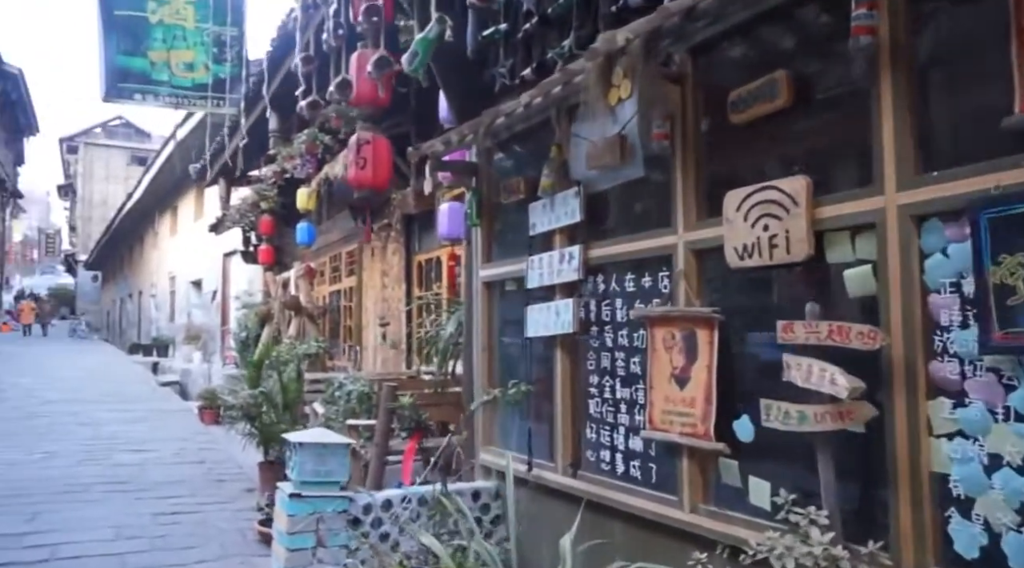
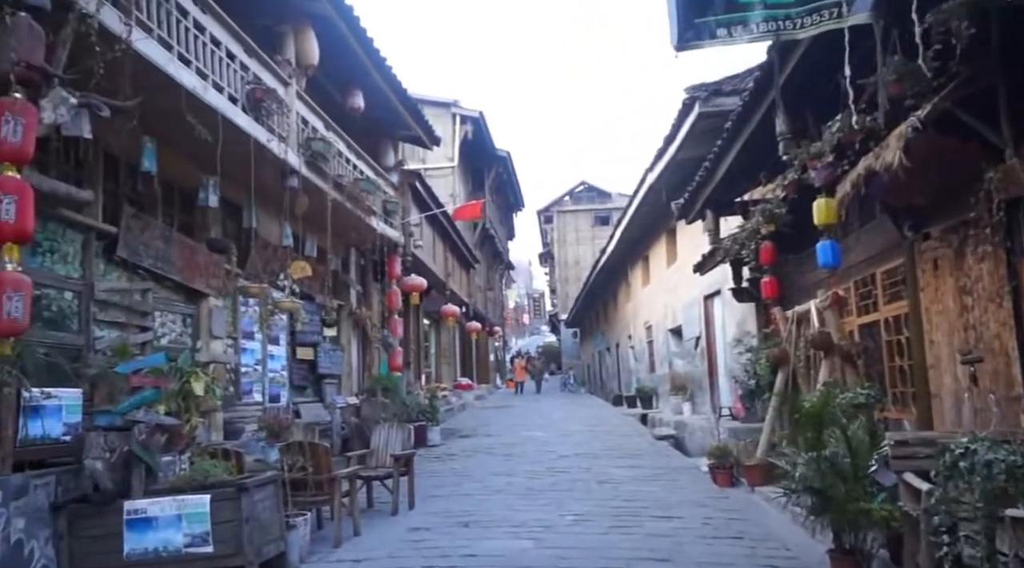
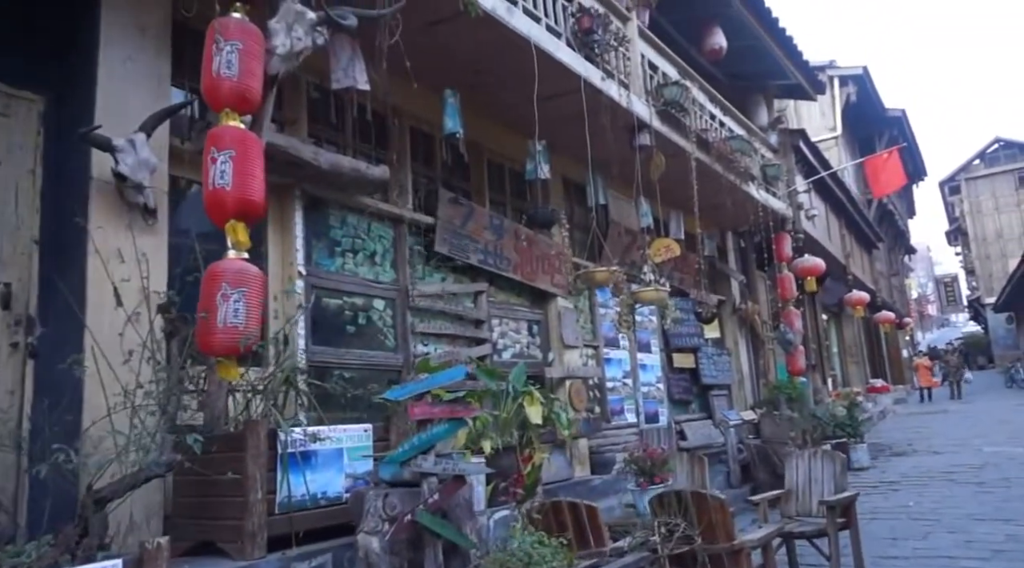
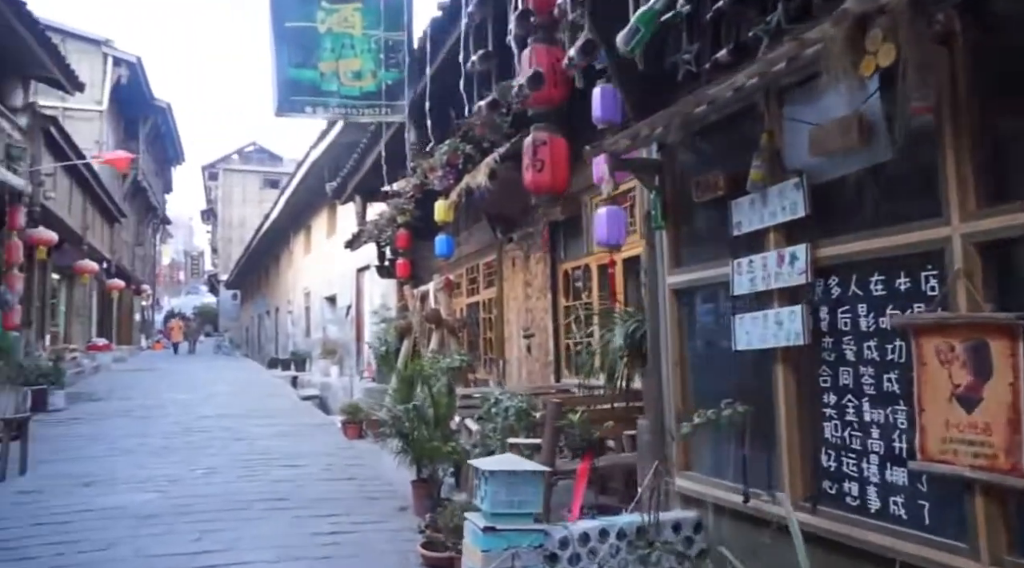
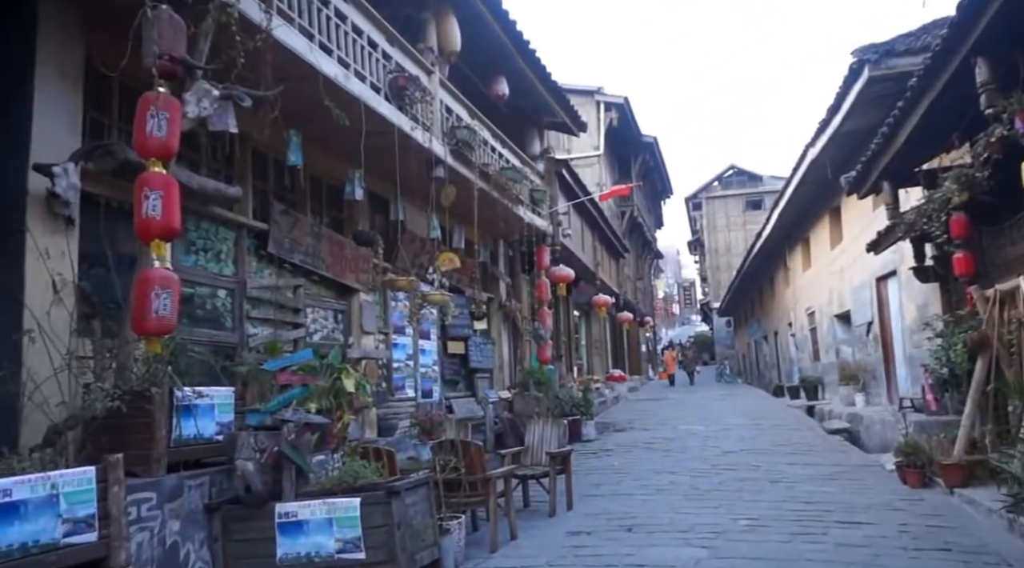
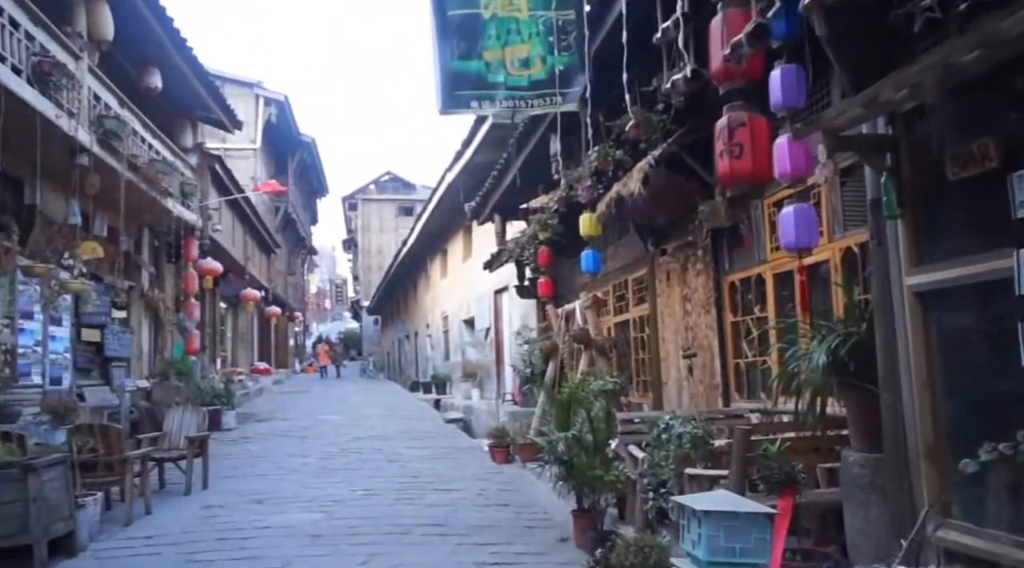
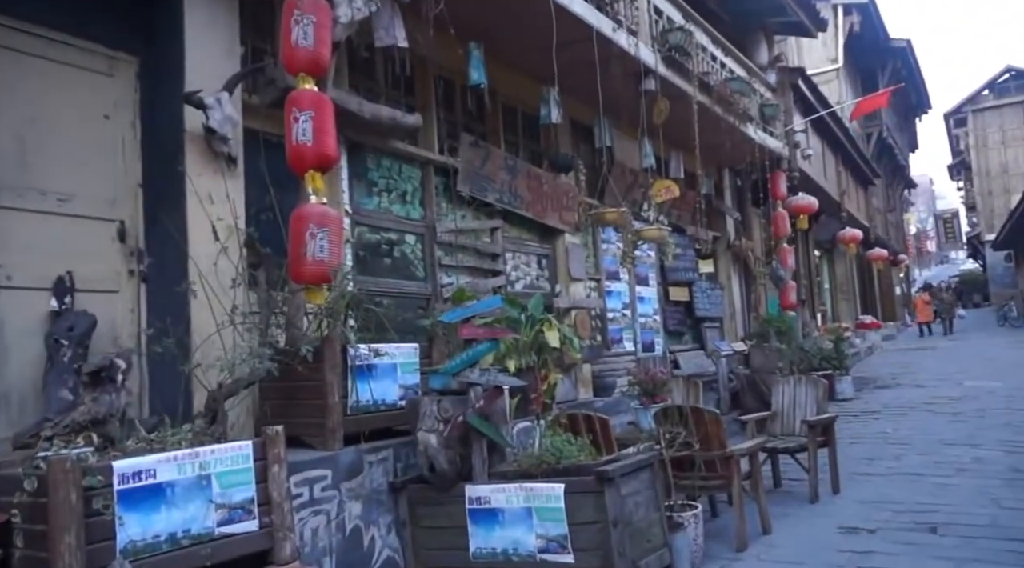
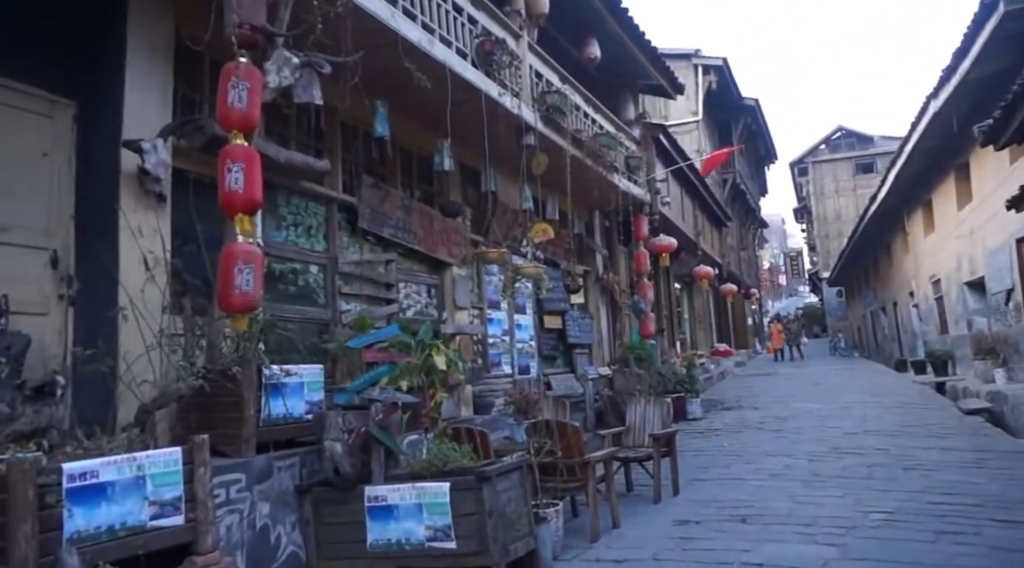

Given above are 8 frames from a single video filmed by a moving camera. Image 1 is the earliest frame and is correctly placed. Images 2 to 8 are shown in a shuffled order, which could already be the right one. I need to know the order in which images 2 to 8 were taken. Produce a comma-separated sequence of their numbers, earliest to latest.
4, 6, 2, 5, 8, 7, 3
